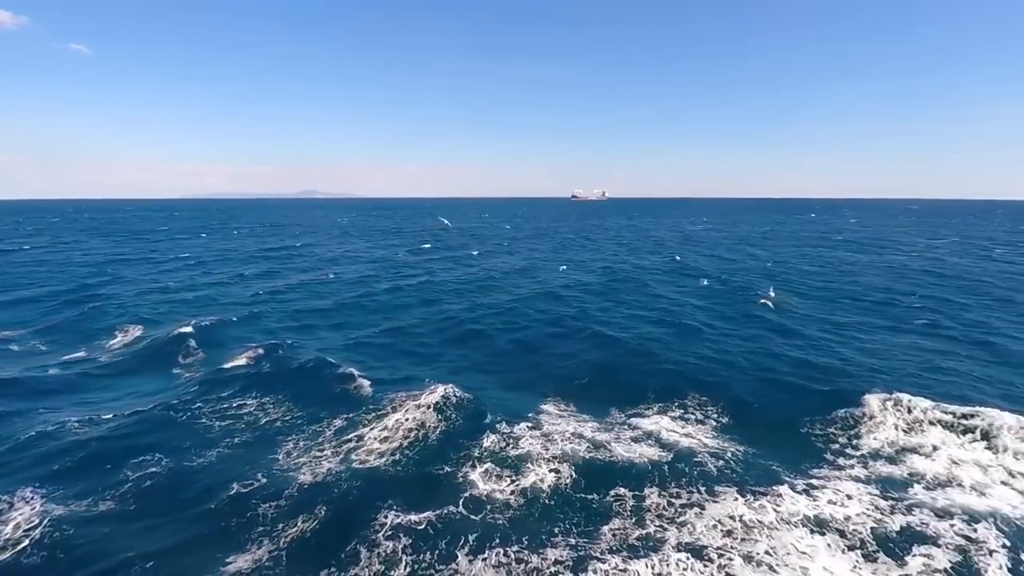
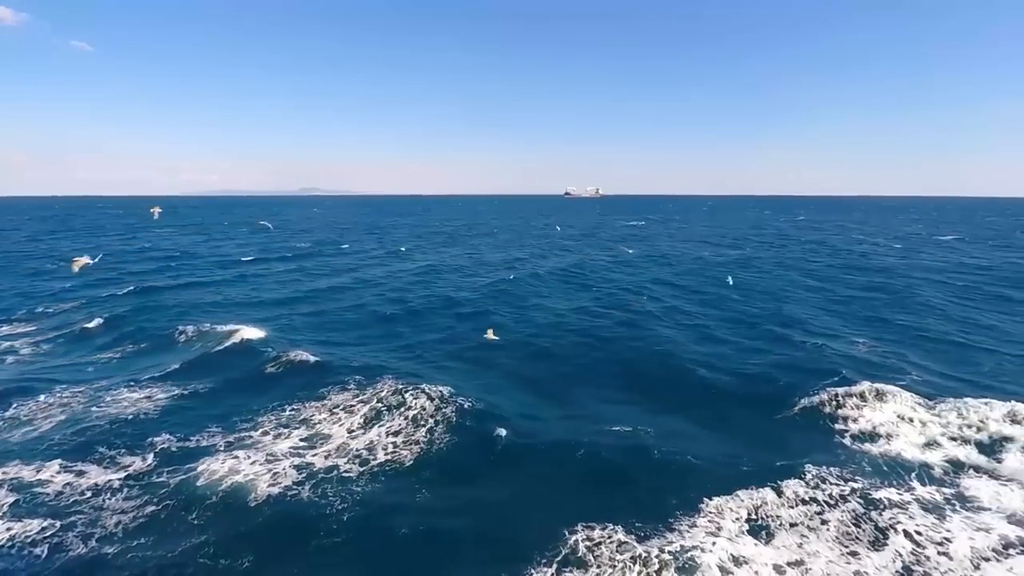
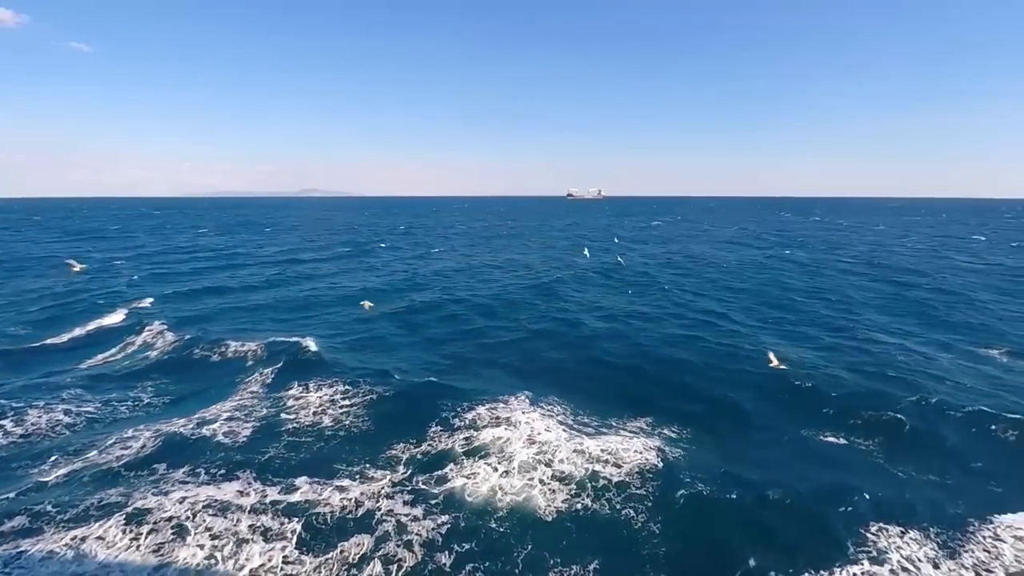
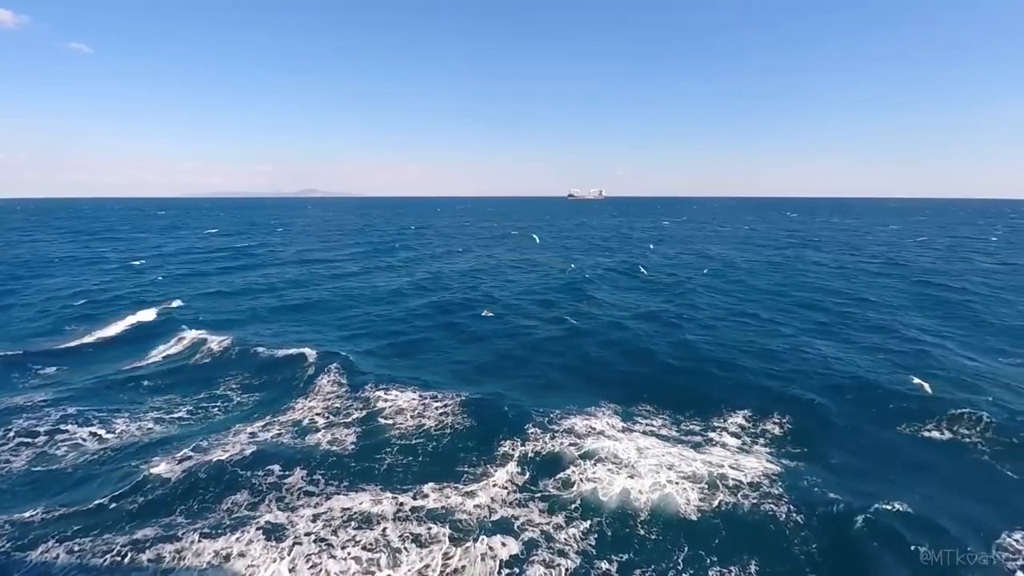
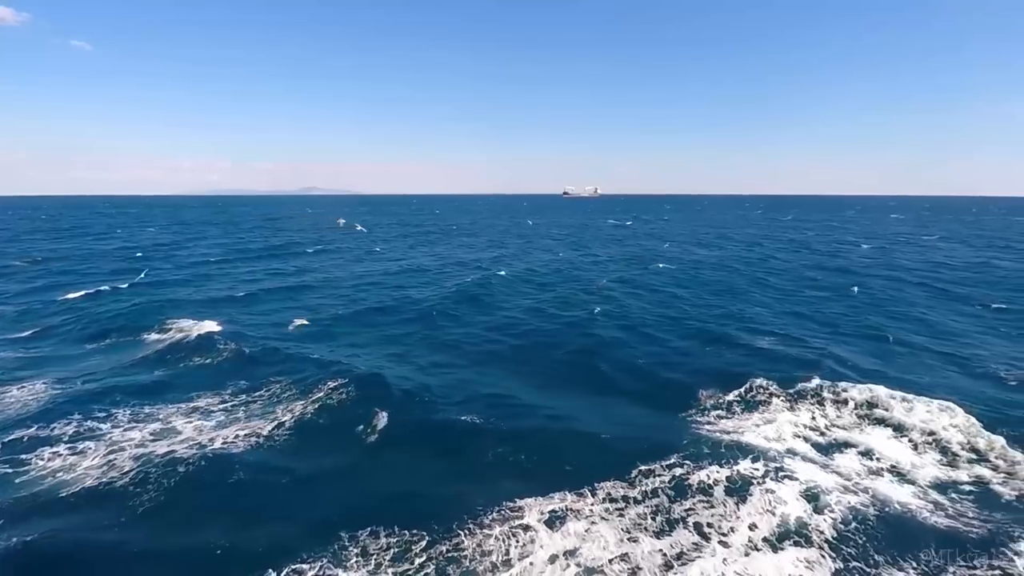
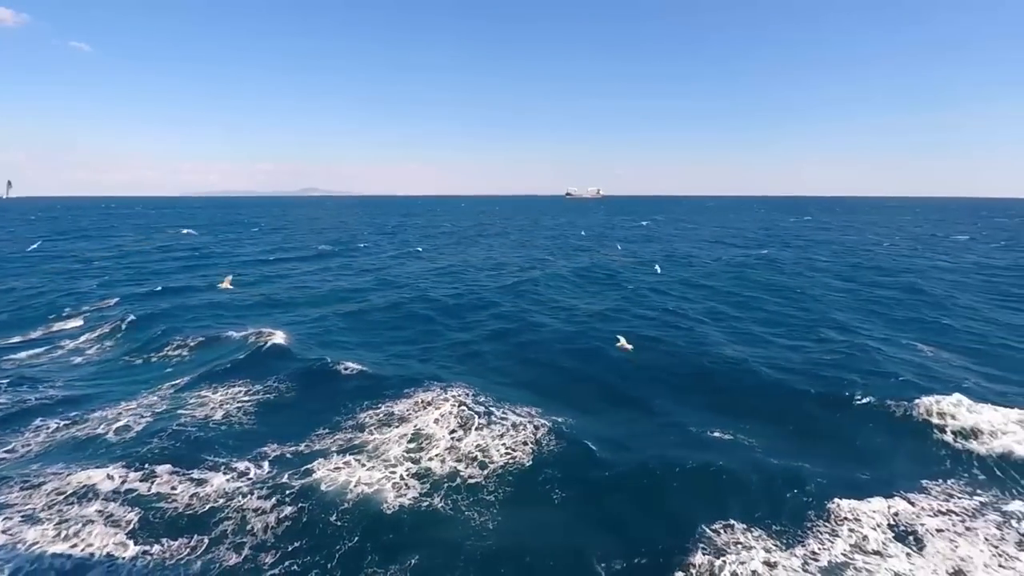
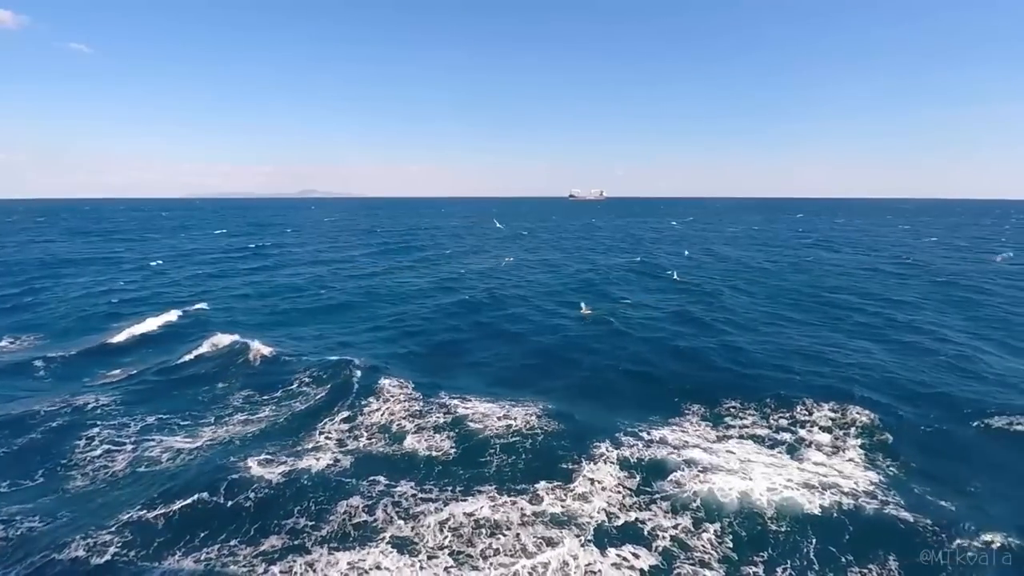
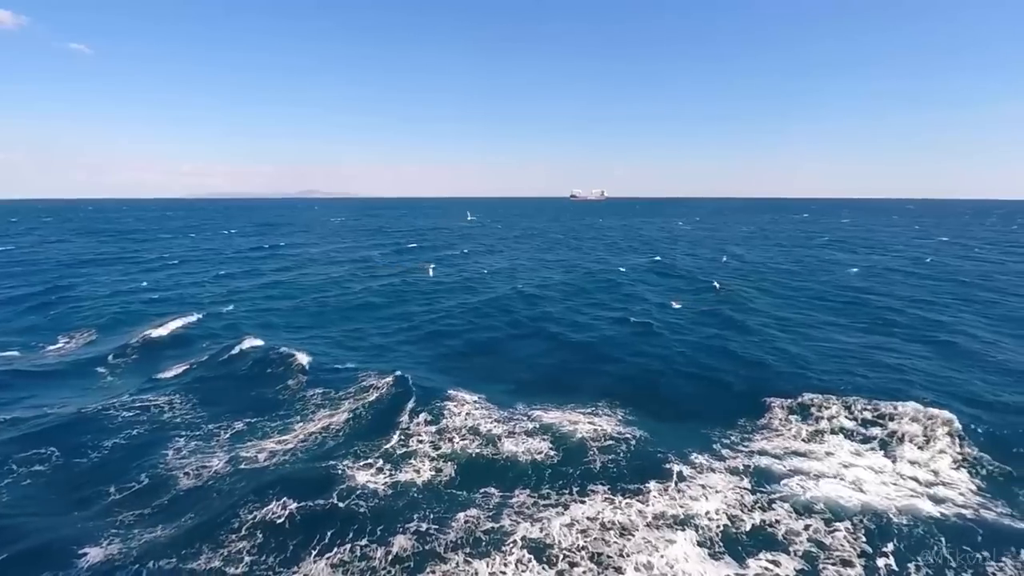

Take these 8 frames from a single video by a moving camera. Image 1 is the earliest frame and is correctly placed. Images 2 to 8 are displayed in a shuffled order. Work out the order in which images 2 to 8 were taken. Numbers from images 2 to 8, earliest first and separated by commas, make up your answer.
8, 7, 4, 3, 6, 2, 5
